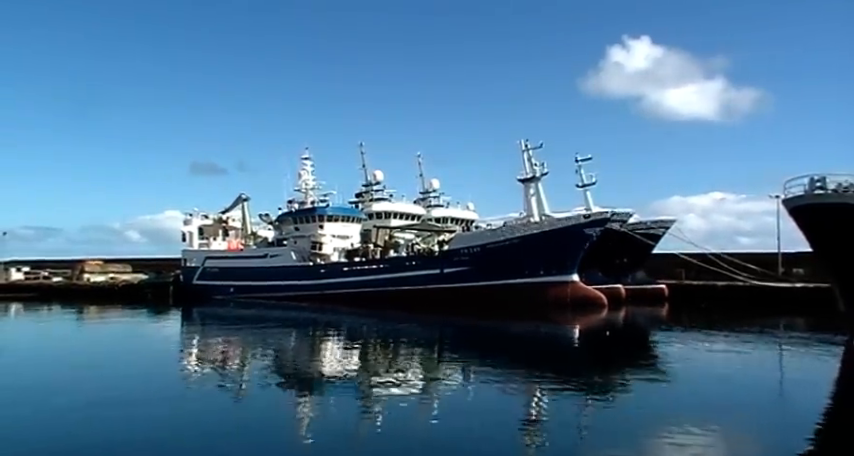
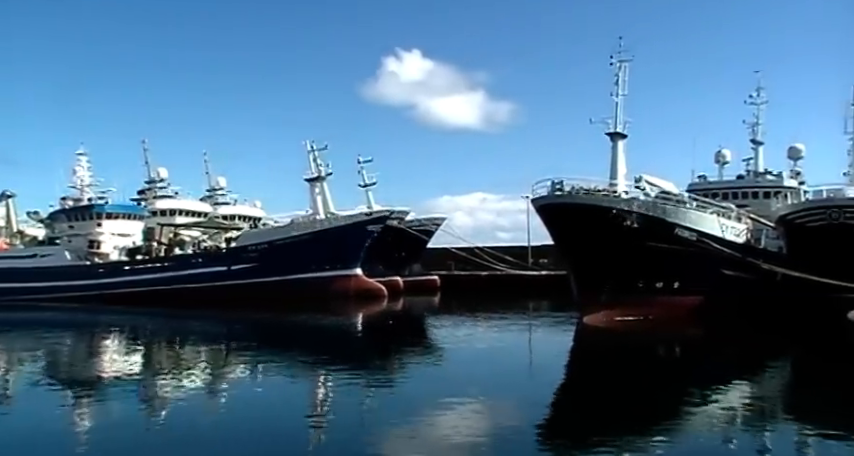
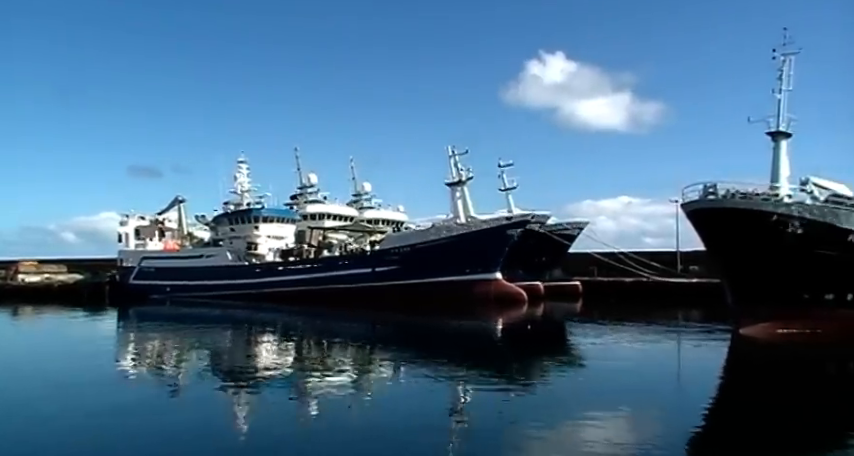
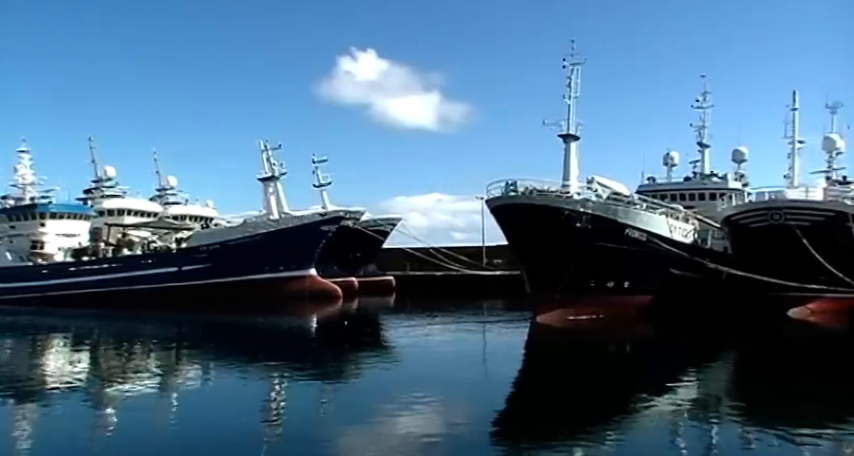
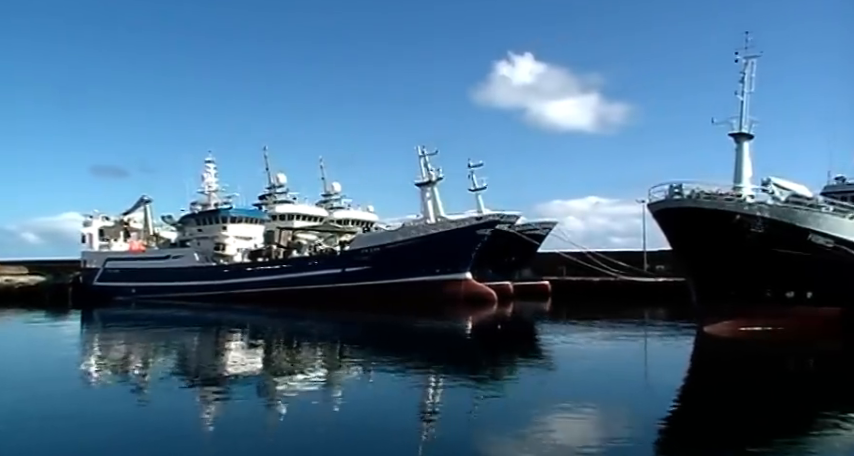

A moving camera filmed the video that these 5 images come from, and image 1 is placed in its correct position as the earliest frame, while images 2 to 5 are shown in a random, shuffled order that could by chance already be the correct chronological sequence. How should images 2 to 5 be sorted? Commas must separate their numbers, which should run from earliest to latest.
3, 5, 2, 4
